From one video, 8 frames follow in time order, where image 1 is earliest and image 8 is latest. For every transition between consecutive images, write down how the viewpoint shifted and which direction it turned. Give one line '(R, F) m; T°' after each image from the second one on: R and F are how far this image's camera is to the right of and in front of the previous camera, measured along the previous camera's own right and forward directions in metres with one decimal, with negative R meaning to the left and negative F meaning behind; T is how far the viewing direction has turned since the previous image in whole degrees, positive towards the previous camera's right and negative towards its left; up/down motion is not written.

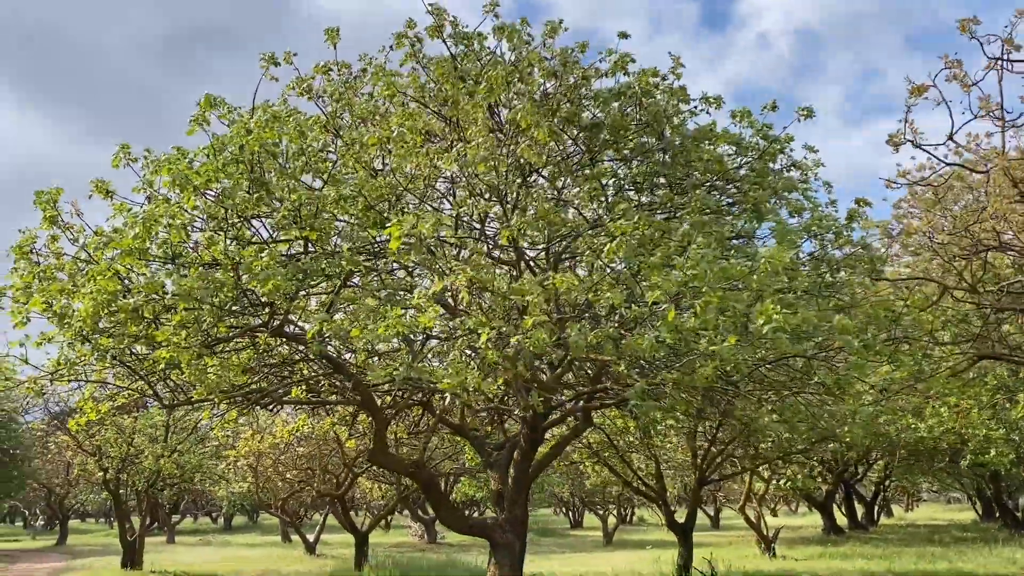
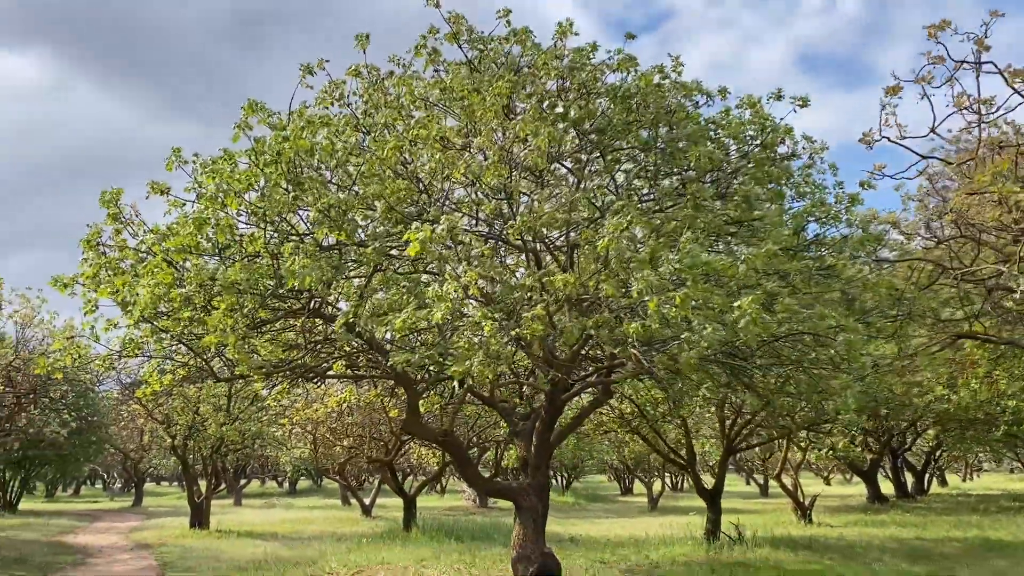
(+0.5, -0.8) m; -4°
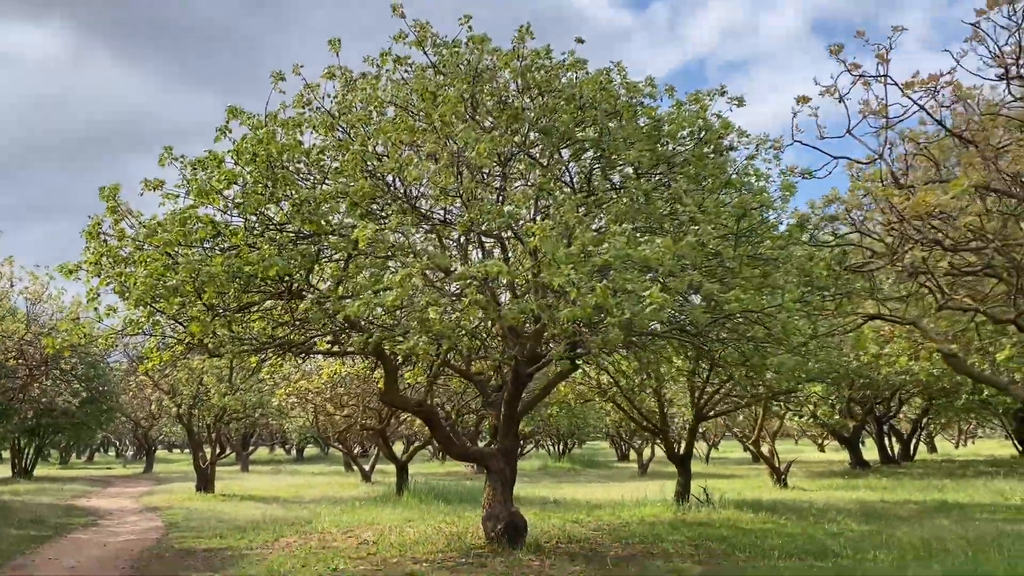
(+0.5, -0.9) m; -1°
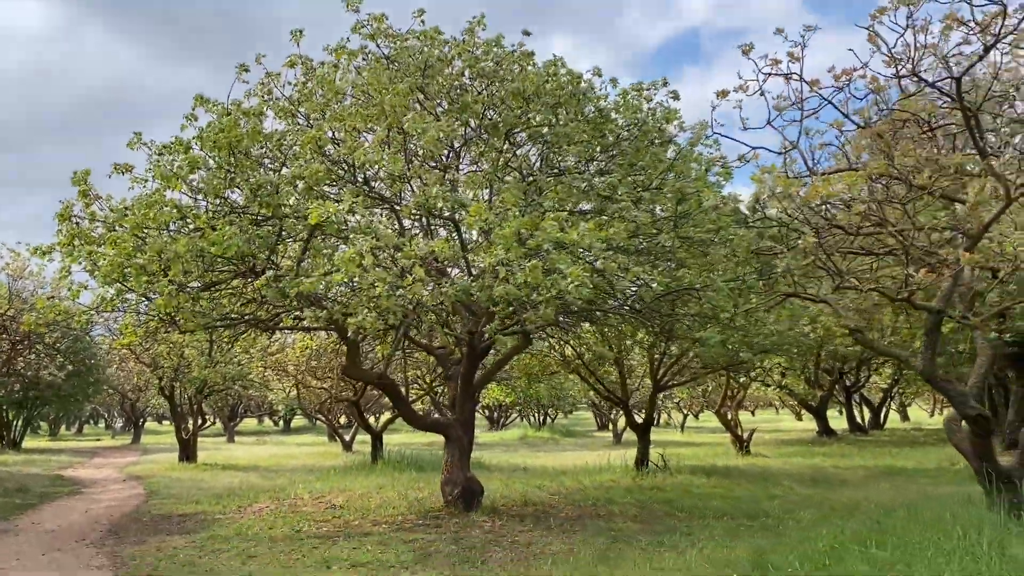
(+0.5, -0.7) m; +1°
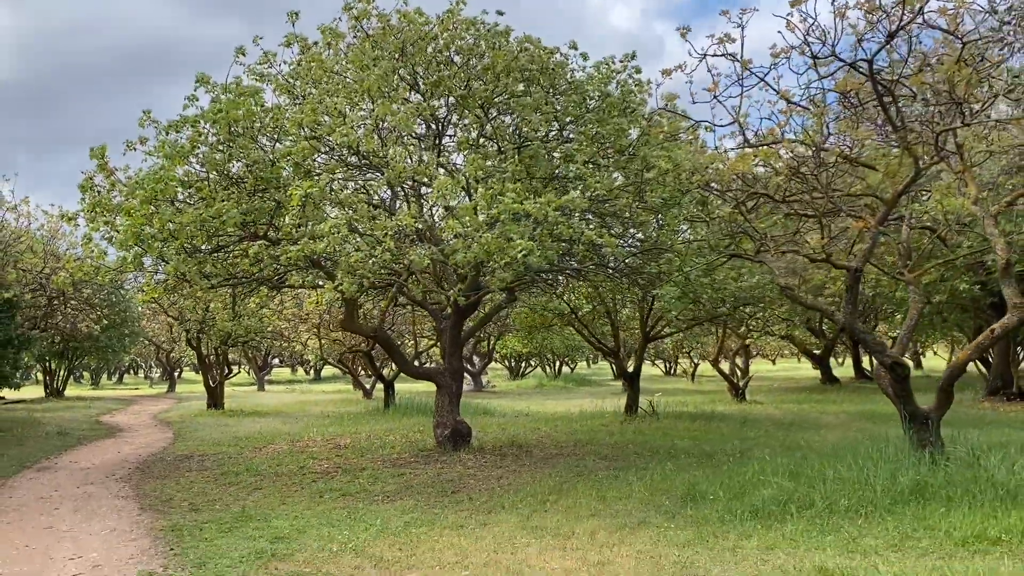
(+0.8, -1.1) m; -2°
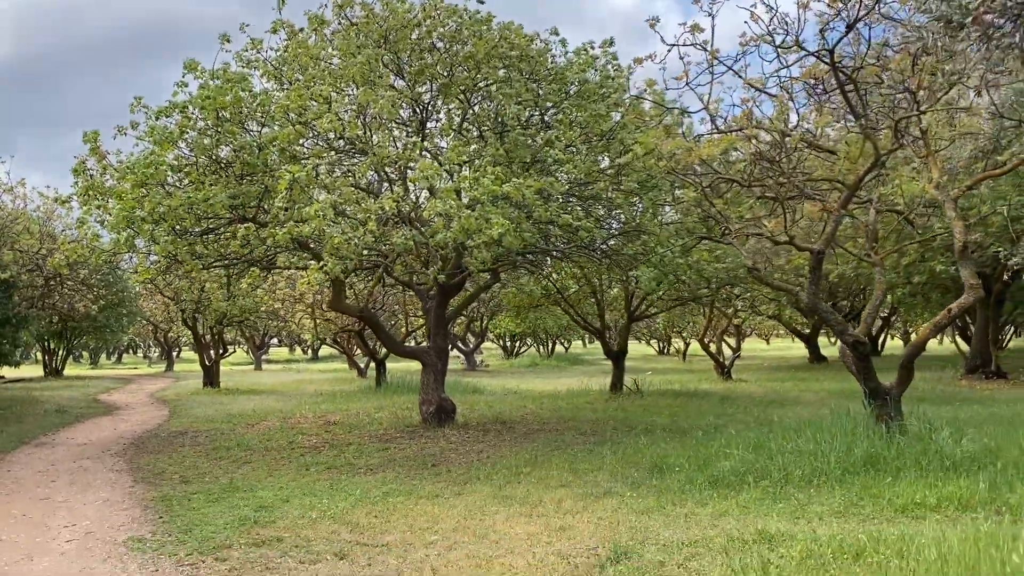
(+0.3, -0.4) m; 0°
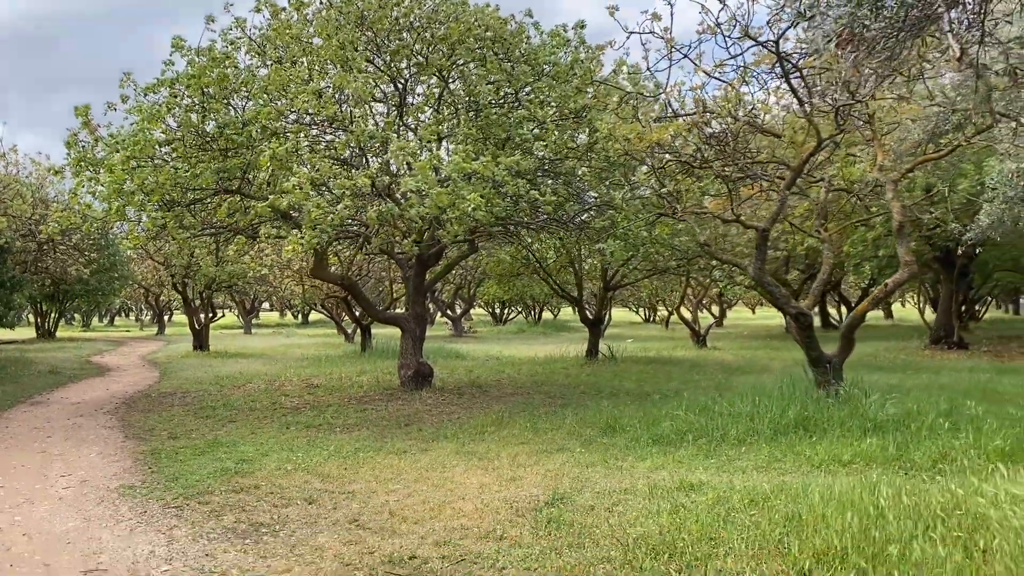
(+0.3, -0.7) m; 0°
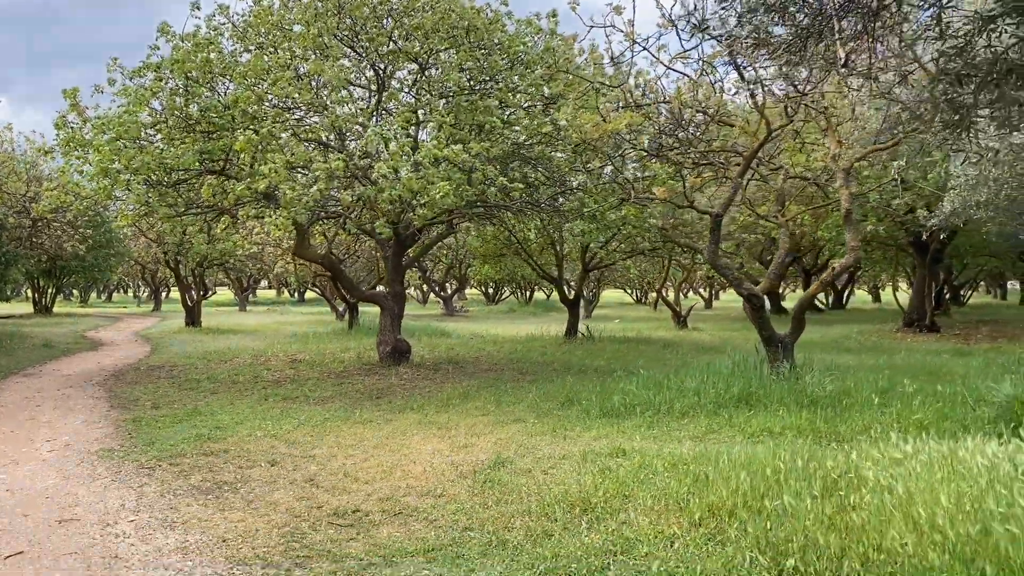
(+0.4, -0.6) m; 0°
